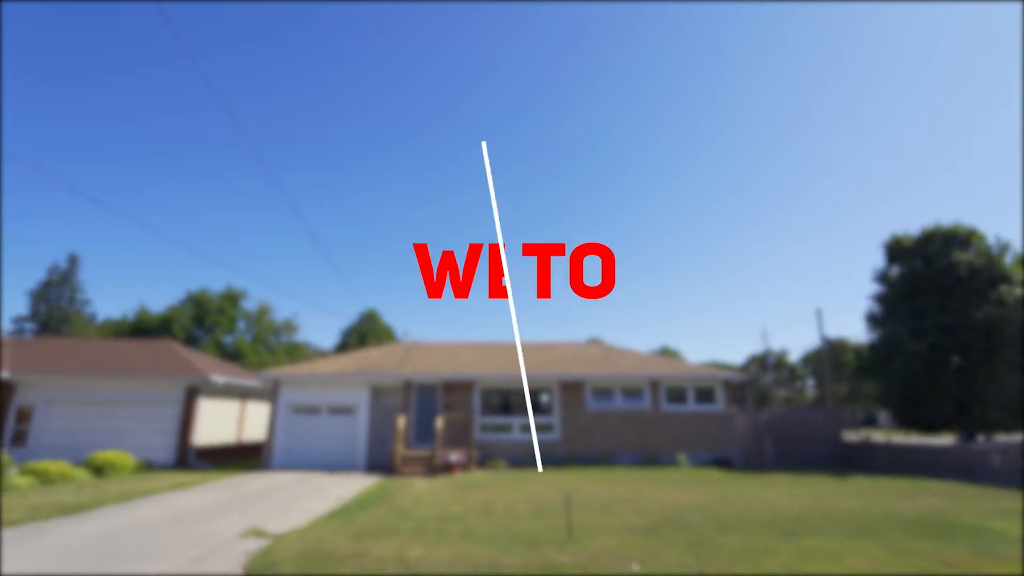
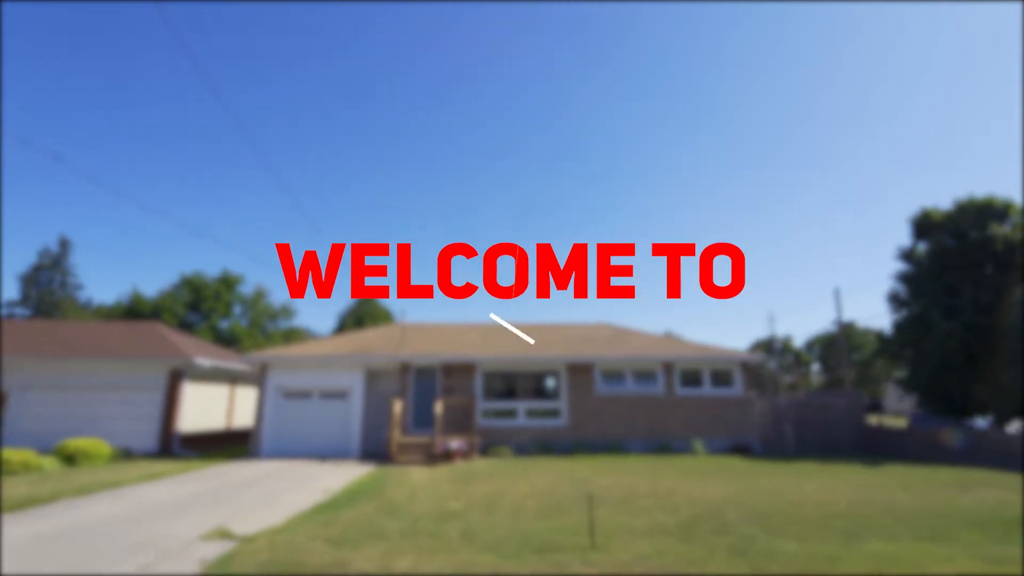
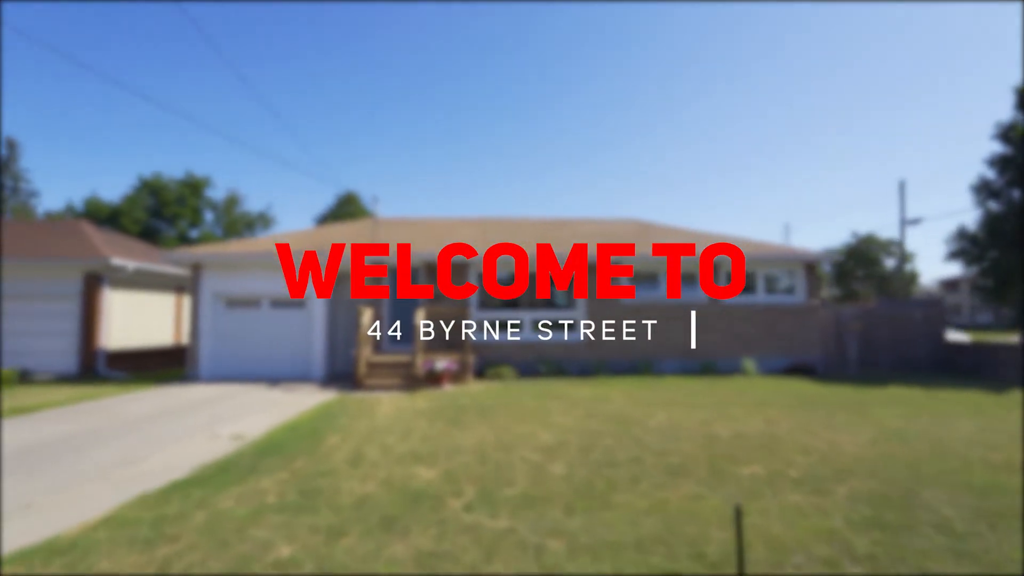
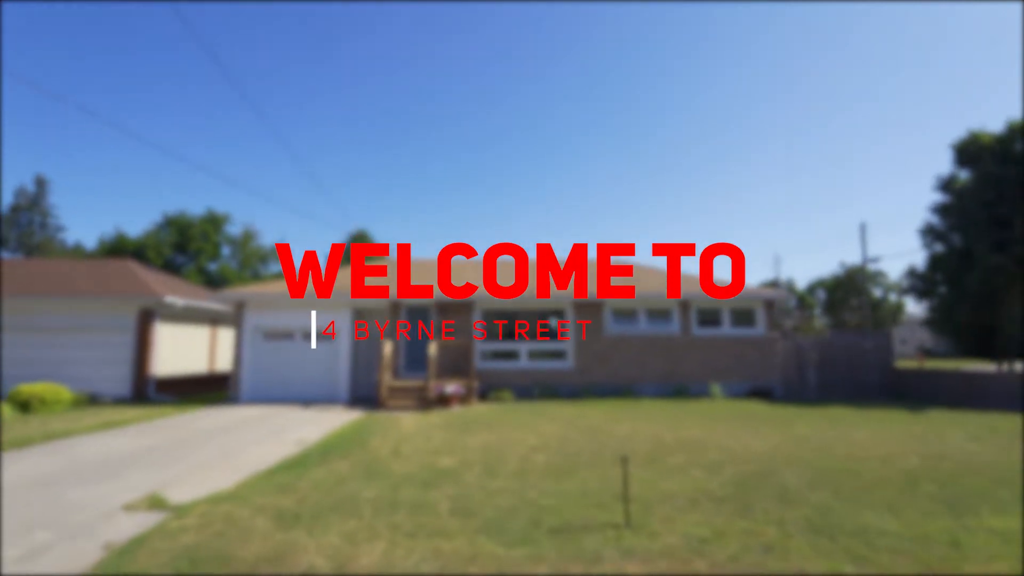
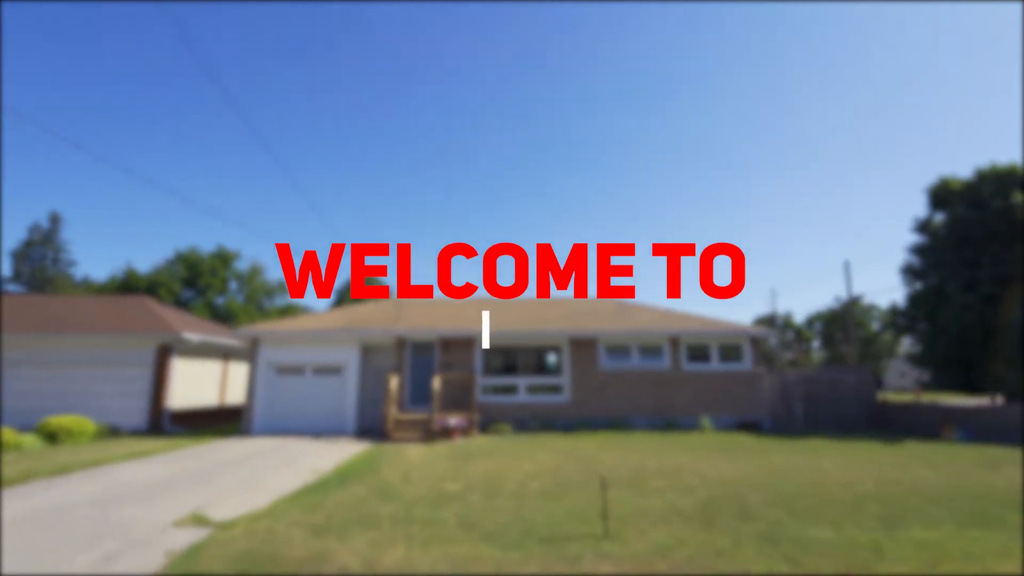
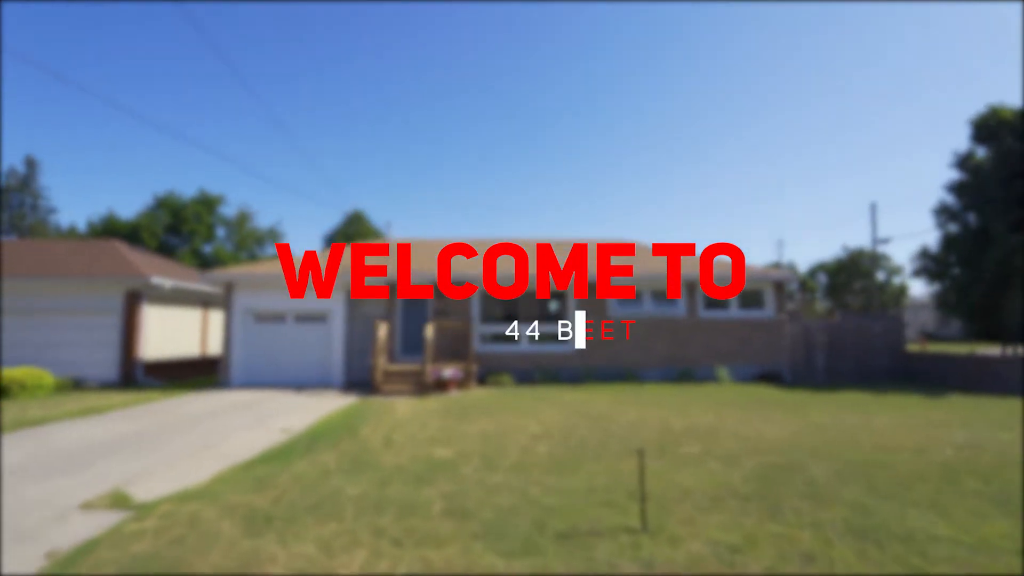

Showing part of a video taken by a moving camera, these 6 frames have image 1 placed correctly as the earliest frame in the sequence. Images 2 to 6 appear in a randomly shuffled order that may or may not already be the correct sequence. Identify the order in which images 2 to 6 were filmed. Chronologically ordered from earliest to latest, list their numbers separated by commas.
2, 5, 4, 6, 3
